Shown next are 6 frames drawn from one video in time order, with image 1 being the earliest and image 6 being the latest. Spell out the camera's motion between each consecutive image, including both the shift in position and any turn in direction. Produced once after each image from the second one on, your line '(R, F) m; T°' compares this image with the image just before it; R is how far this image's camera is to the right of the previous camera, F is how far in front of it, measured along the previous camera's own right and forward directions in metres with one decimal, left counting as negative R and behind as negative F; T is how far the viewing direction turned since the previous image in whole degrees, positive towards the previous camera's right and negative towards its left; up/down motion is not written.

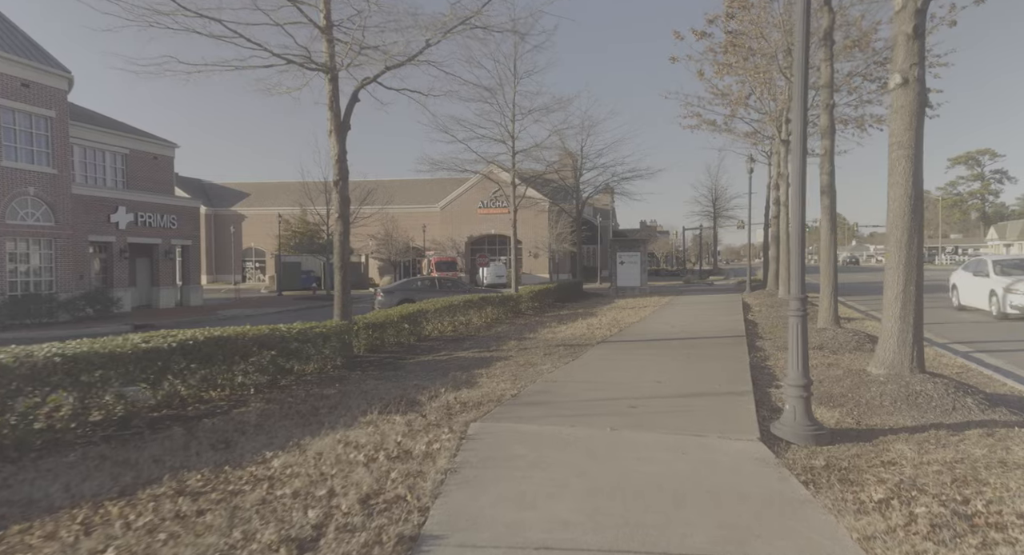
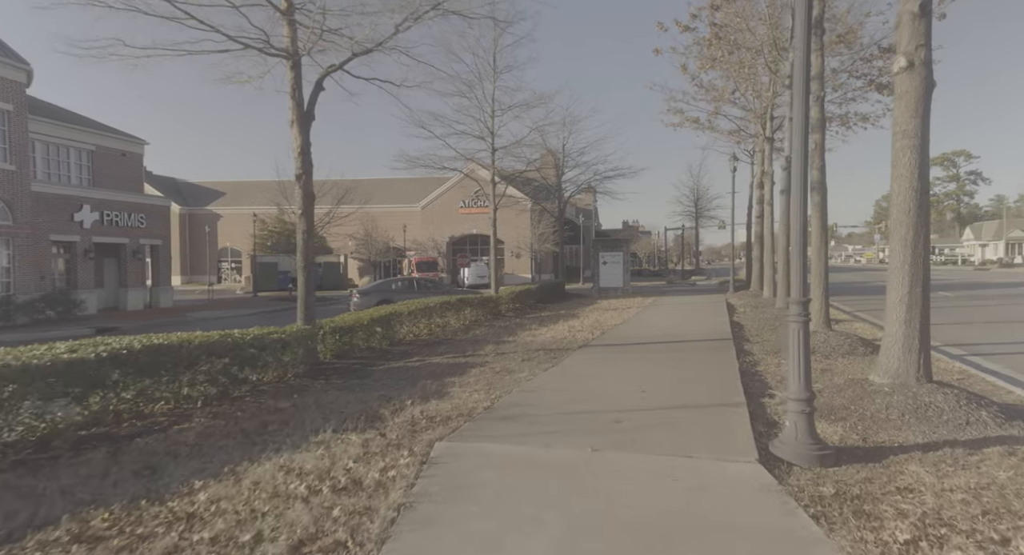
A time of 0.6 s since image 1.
(+0.1, +0.6) m; +2°
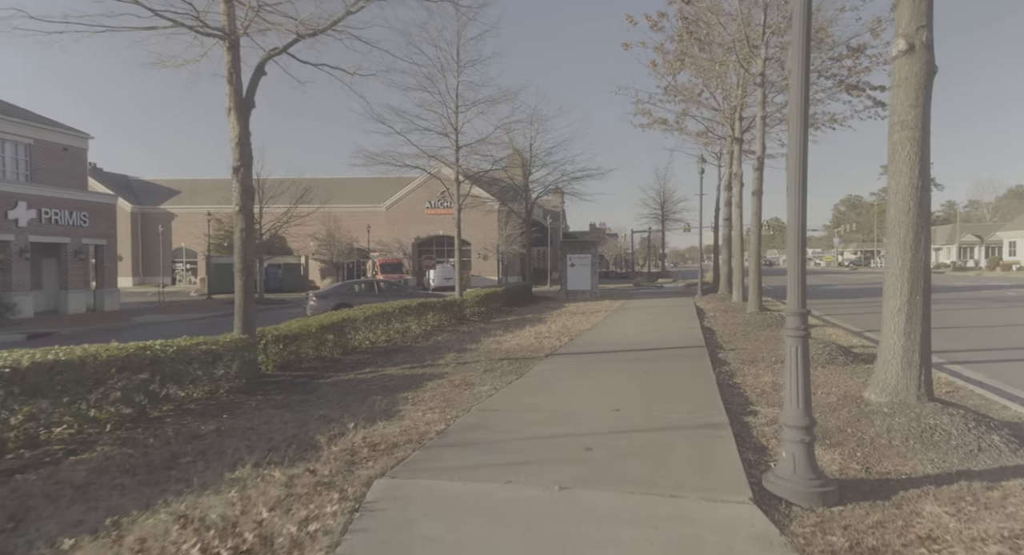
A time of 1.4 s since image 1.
(+0.1, +0.8) m; +3°
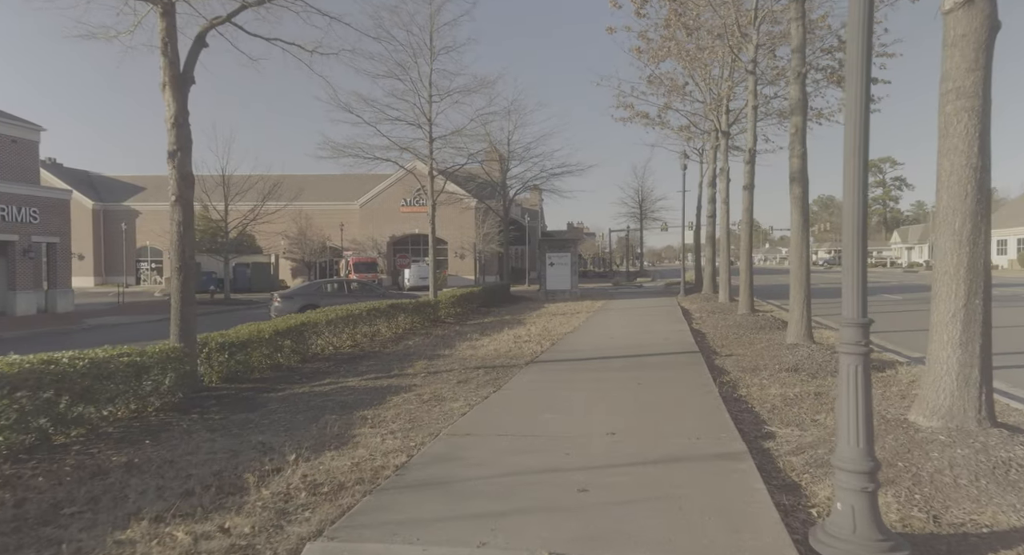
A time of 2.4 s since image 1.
(0.0, +1.0) m; +2°
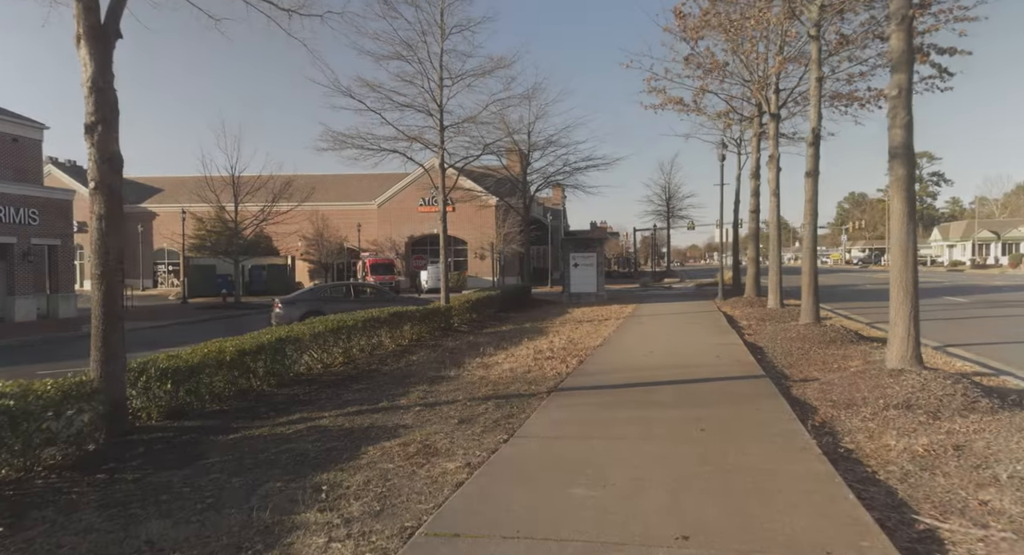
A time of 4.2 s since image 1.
(0.0, +1.9) m; -2°
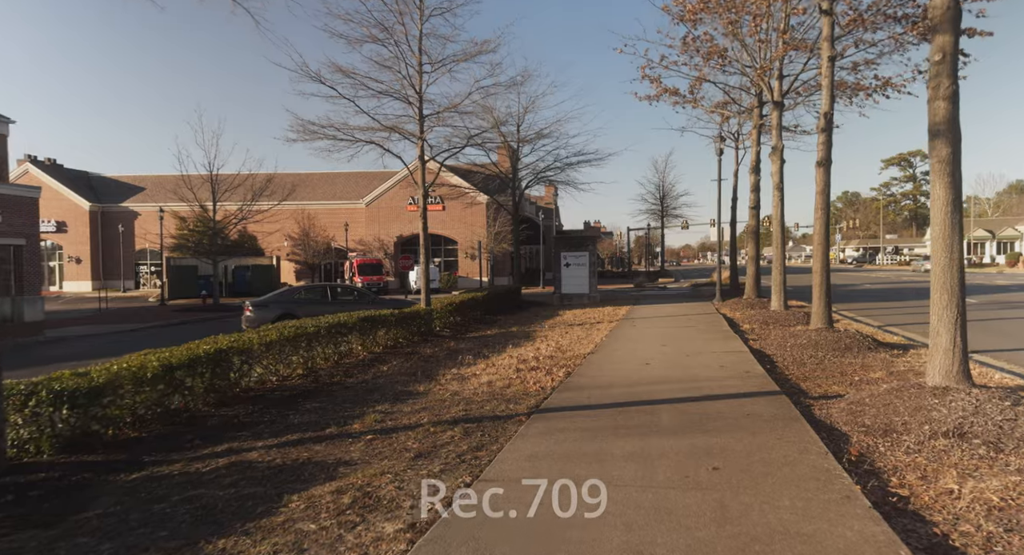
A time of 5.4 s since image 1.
(+0.2, +1.2) m; +1°
